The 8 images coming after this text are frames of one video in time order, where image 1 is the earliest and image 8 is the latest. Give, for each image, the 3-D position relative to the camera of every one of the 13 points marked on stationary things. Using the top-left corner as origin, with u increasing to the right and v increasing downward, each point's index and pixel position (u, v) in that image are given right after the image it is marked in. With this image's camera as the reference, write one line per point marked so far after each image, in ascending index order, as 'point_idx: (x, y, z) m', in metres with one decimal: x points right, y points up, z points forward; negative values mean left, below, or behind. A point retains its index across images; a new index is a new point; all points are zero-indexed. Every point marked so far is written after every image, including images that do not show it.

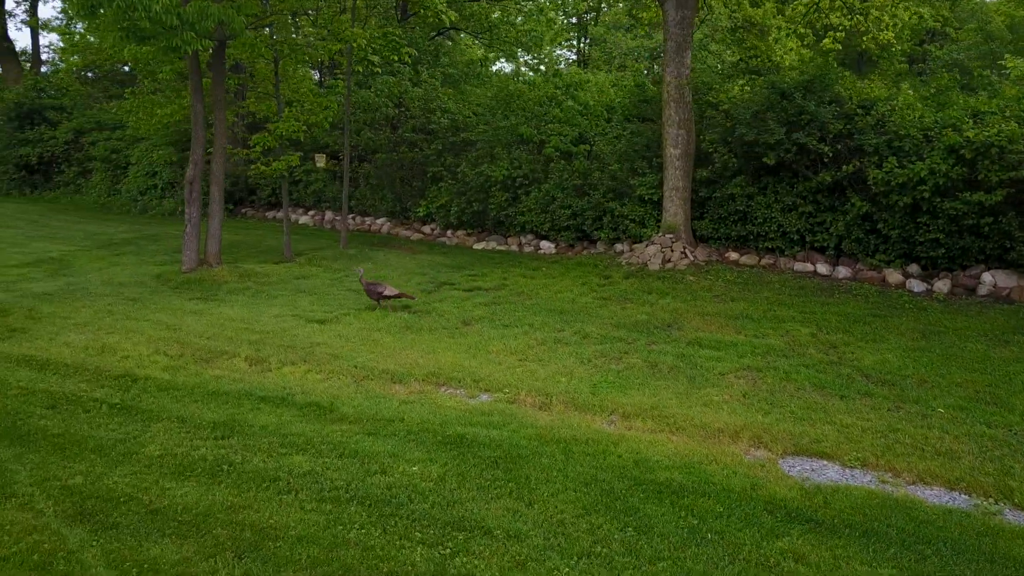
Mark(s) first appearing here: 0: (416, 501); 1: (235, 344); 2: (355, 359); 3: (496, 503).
0: (-0.5, -1.2, +4.5) m
1: (-2.8, -0.6, +8.0) m
2: (-1.5, -0.7, +7.6) m
3: (-0.1, -1.2, +4.5) m
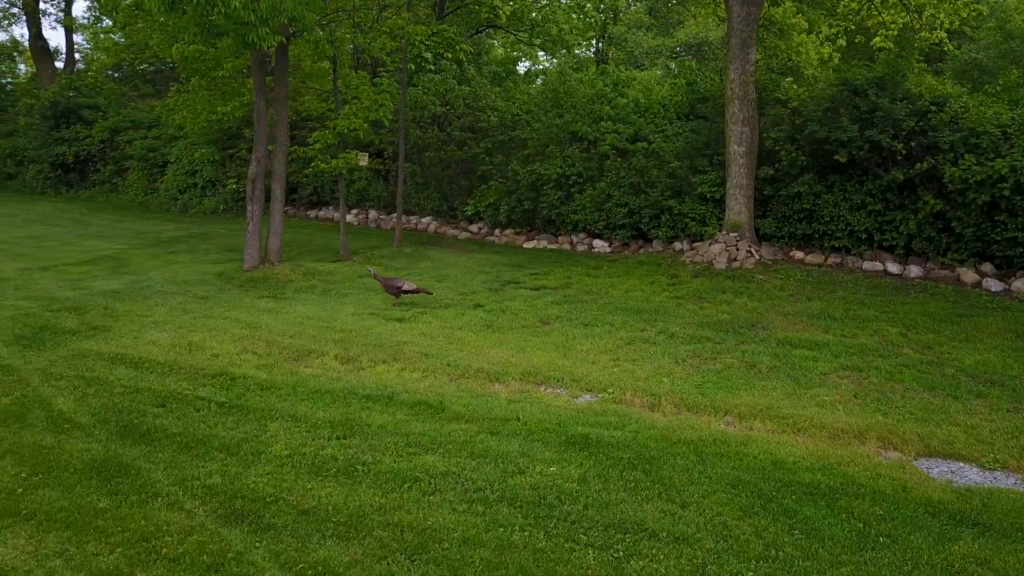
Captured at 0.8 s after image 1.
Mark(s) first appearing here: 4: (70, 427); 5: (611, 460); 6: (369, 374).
0: (+0.3, -1.2, +4.4) m
1: (-1.9, -0.6, +7.9) m
2: (-0.6, -0.7, +7.5) m
3: (+0.8, -1.2, +4.4) m
4: (-3.1, -1.0, +5.4) m
5: (+0.6, -1.1, +5.1) m
6: (-1.3, -0.8, +7.1) m
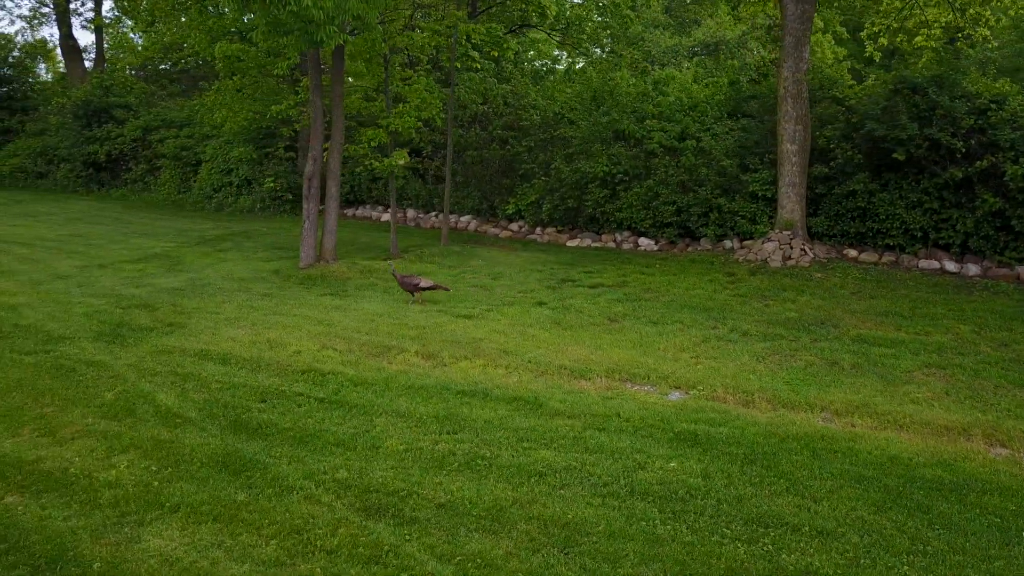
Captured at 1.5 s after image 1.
0: (+1.1, -1.2, +4.4) m
1: (-1.1, -0.5, +7.9) m
2: (+0.1, -0.6, +7.5) m
3: (+1.5, -1.2, +4.4) m
4: (-2.3, -0.9, +5.4) m
5: (+1.4, -1.1, +5.1) m
6: (-0.5, -0.7, +7.1) m
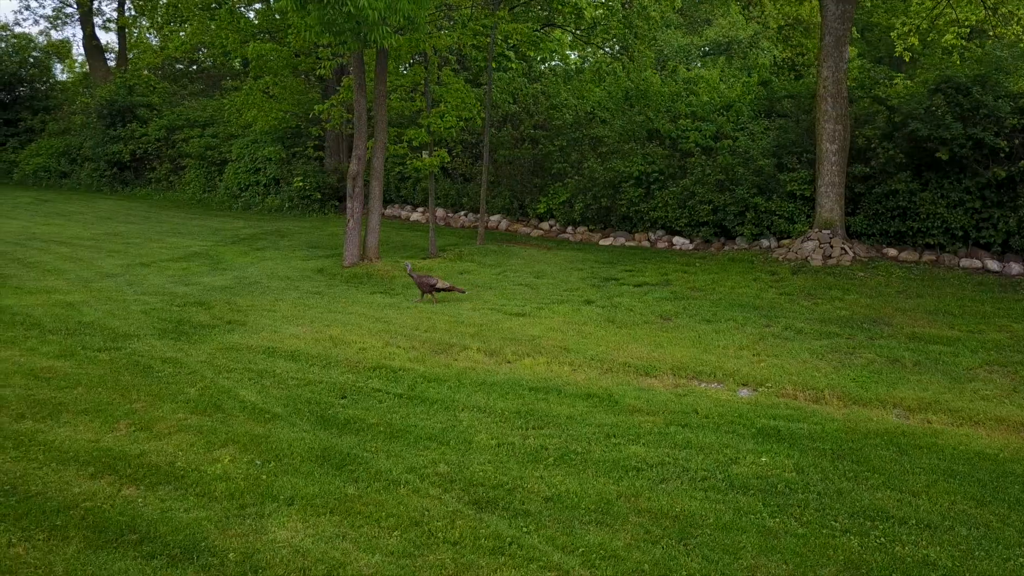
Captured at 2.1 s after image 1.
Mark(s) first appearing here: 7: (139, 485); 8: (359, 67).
0: (+1.7, -1.2, +4.5) m
1: (-0.5, -0.5, +8.0) m
2: (+0.7, -0.6, +7.6) m
3: (+2.1, -1.2, +4.5) m
4: (-1.7, -0.9, +5.5) m
5: (+2.0, -1.1, +5.1) m
6: (+0.1, -0.7, +7.2) m
7: (-2.1, -1.1, +4.4) m
8: (-2.2, +3.2, +11.2) m
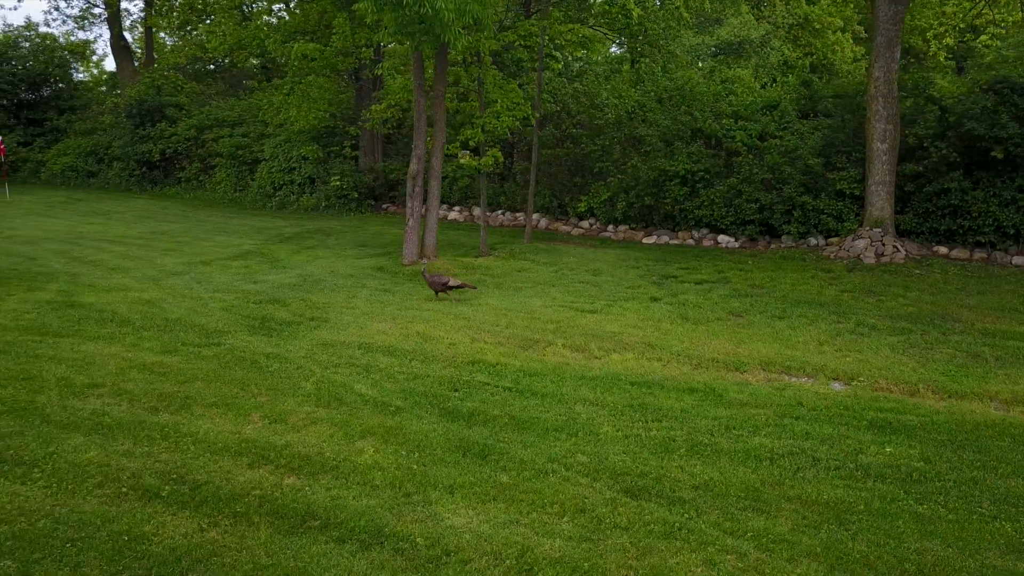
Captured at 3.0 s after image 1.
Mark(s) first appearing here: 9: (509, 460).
0: (+2.5, -1.1, +4.6) m
1: (+0.3, -0.5, +8.2) m
2: (+1.6, -0.6, +7.8) m
3: (+3.0, -1.2, +4.6) m
4: (-0.9, -0.9, +5.7) m
5: (+2.9, -1.1, +5.3) m
6: (+0.9, -0.7, +7.3) m
7: (-1.2, -1.1, +4.5) m
8: (-1.4, +3.2, +11.3) m
9: (0.0, -1.1, +4.8) m
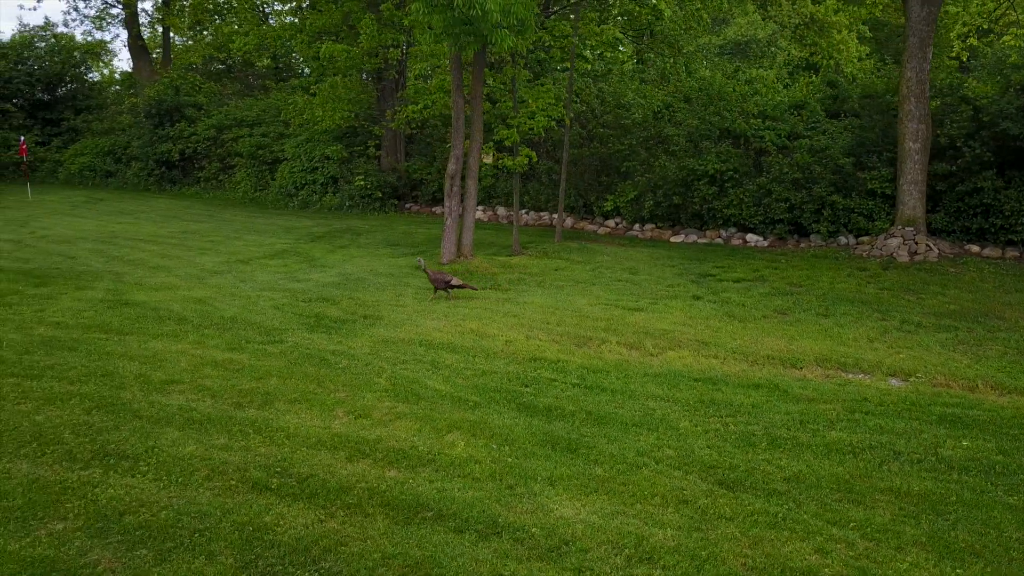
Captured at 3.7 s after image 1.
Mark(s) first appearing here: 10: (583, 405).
0: (+3.1, -1.1, +4.7) m
1: (+0.9, -0.5, +8.3) m
2: (+2.2, -0.6, +7.9) m
3: (+3.6, -1.1, +4.7) m
4: (-0.3, -0.9, +5.8) m
5: (+3.4, -1.0, +5.4) m
6: (+1.5, -0.7, +7.4) m
7: (-0.7, -1.1, +4.6) m
8: (-0.8, +3.3, +11.4) m
9: (+0.5, -1.1, +4.9) m
10: (+0.5, -0.9, +5.8) m
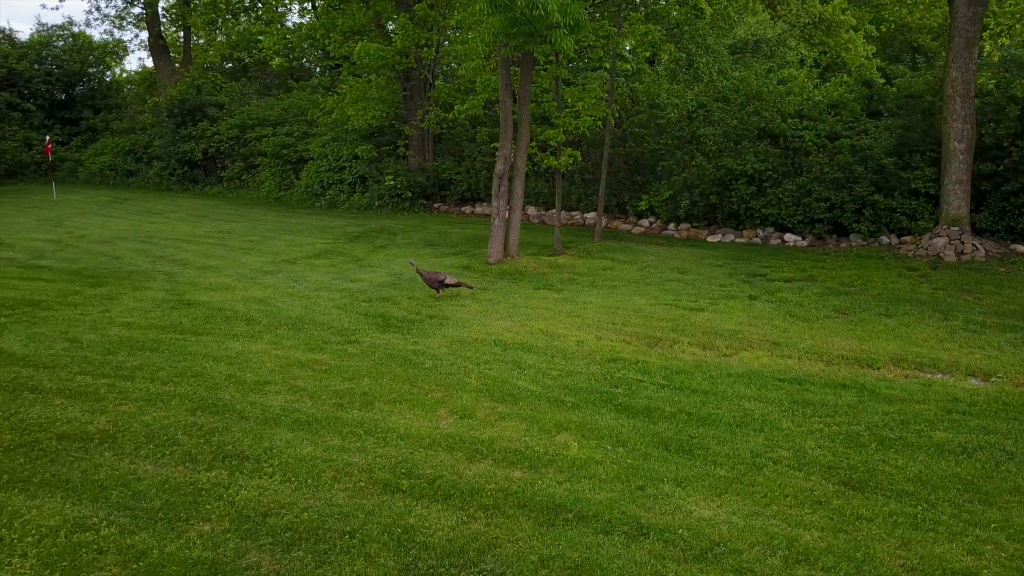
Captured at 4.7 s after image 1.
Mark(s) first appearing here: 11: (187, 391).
0: (+3.8, -1.1, +4.7) m
1: (+1.6, -0.5, +8.3) m
2: (+2.9, -0.6, +7.9) m
3: (+4.3, -1.1, +4.7) m
4: (+0.4, -0.9, +5.8) m
5: (+4.2, -1.0, +5.4) m
6: (+2.2, -0.7, +7.4) m
7: (+0.1, -1.1, +4.6) m
8: (-0.1, +3.3, +11.4) m
9: (+1.3, -1.1, +4.9) m
10: (+1.3, -0.9, +5.8) m
11: (-2.5, -0.8, +5.8) m
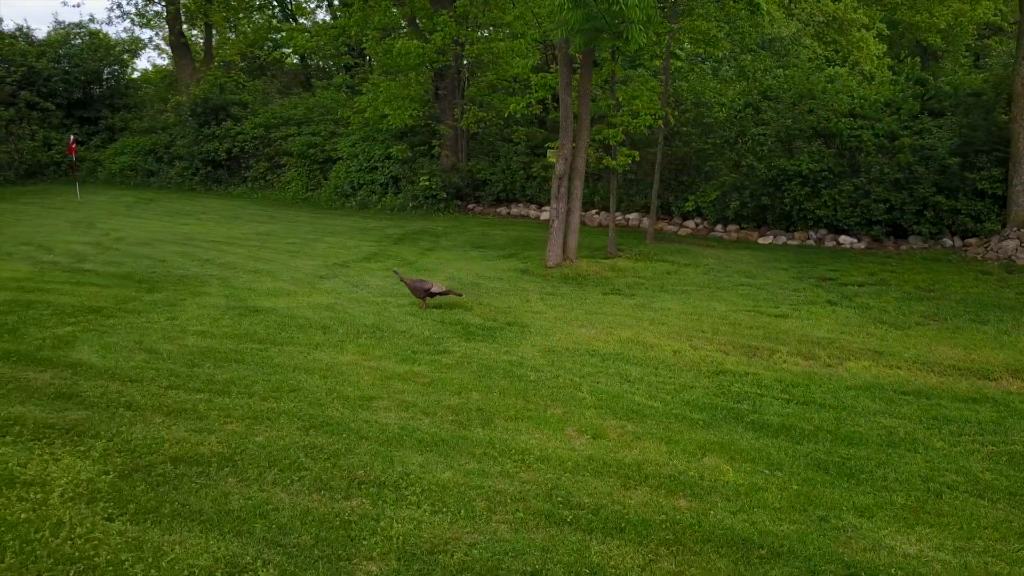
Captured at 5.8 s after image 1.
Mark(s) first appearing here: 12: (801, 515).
0: (+4.7, -1.2, +4.4) m
1: (+2.5, -0.5, +7.9) m
2: (+3.8, -0.6, +7.5) m
3: (+5.2, -1.2, +4.4) m
4: (+1.3, -0.9, +5.4) m
5: (+5.0, -1.1, +5.0) m
6: (+3.1, -0.7, +7.1) m
7: (+0.9, -1.1, +4.3) m
8: (+0.8, +3.2, +11.0) m
9: (+2.2, -1.1, +4.6) m
10: (+2.1, -1.0, +5.5) m
11: (-1.6, -0.8, +5.5) m
12: (+1.5, -1.2, +4.1) m
